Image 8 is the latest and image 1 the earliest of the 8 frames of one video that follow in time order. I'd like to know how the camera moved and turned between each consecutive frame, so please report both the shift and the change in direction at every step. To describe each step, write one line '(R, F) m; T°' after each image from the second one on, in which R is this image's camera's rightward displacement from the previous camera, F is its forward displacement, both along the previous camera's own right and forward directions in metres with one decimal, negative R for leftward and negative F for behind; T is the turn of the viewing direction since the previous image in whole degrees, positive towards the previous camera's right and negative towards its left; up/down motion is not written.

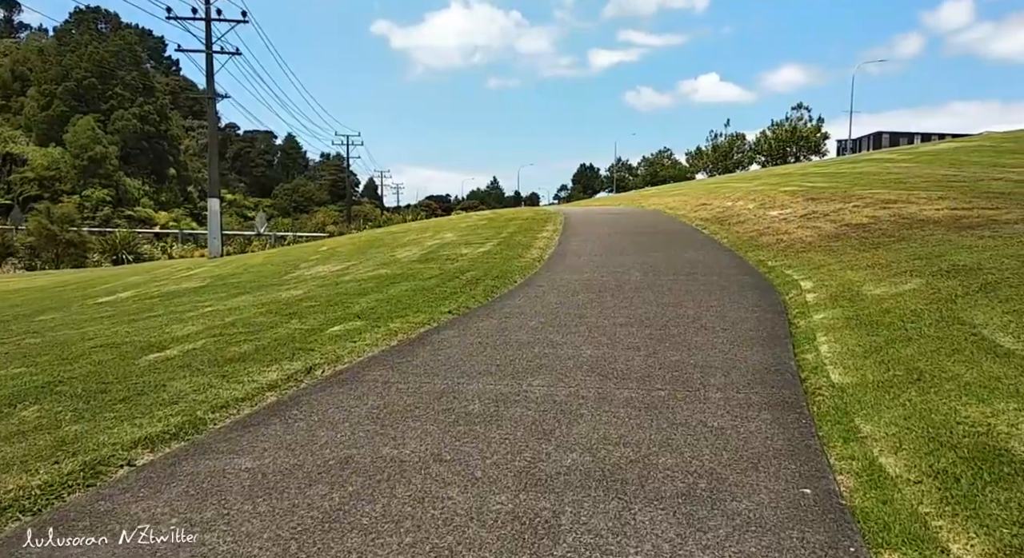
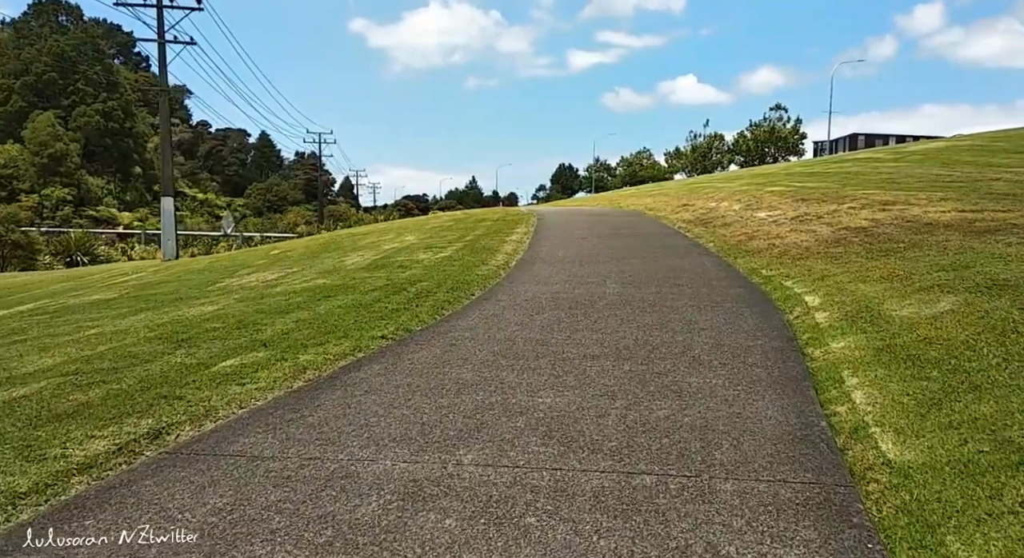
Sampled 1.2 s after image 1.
(+0.3, +1.4) m; +2°
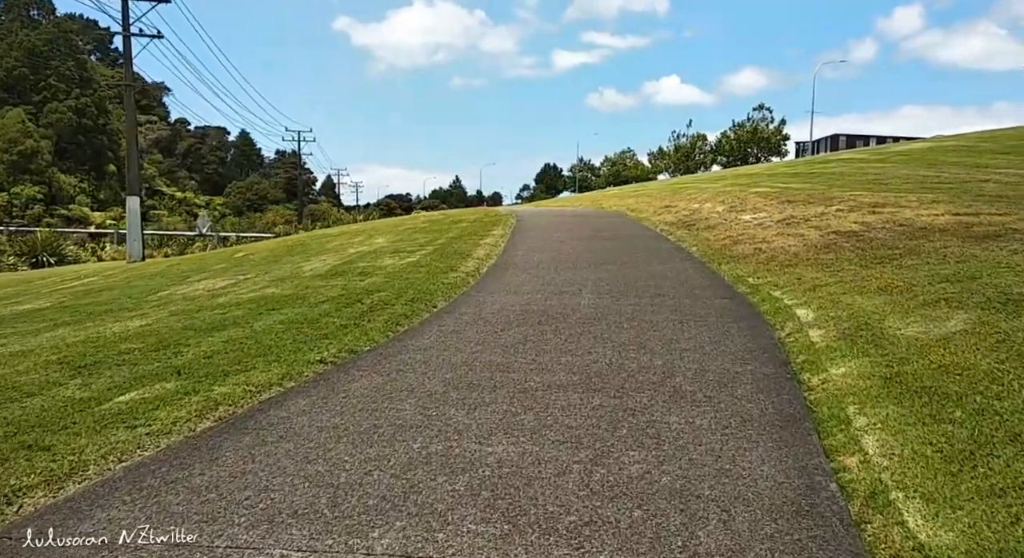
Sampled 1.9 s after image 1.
(+0.2, +0.7) m; +1°
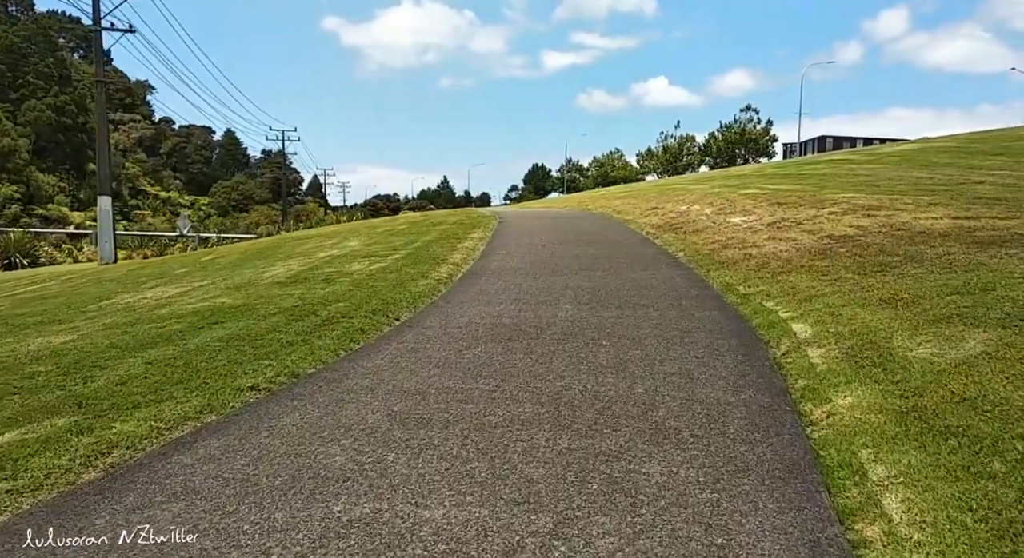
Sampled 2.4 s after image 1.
(+0.2, +0.7) m; +1°
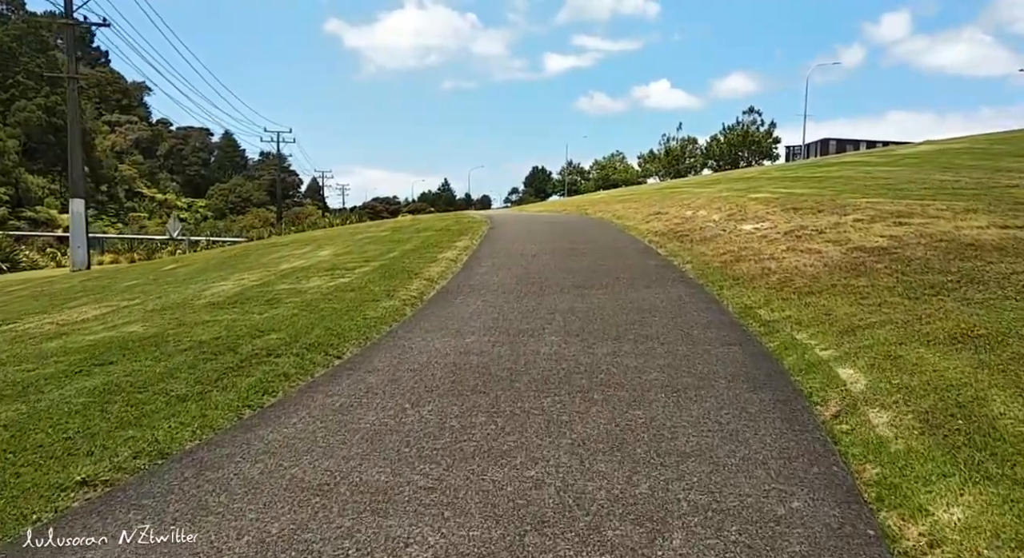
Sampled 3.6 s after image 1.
(+0.3, +1.4) m; 0°
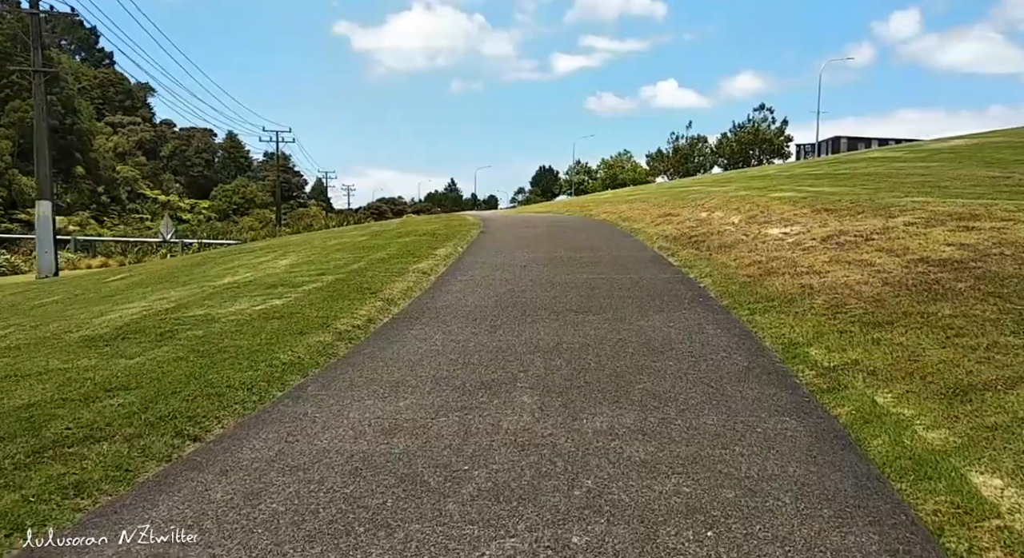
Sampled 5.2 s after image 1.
(+0.4, +1.9) m; -1°
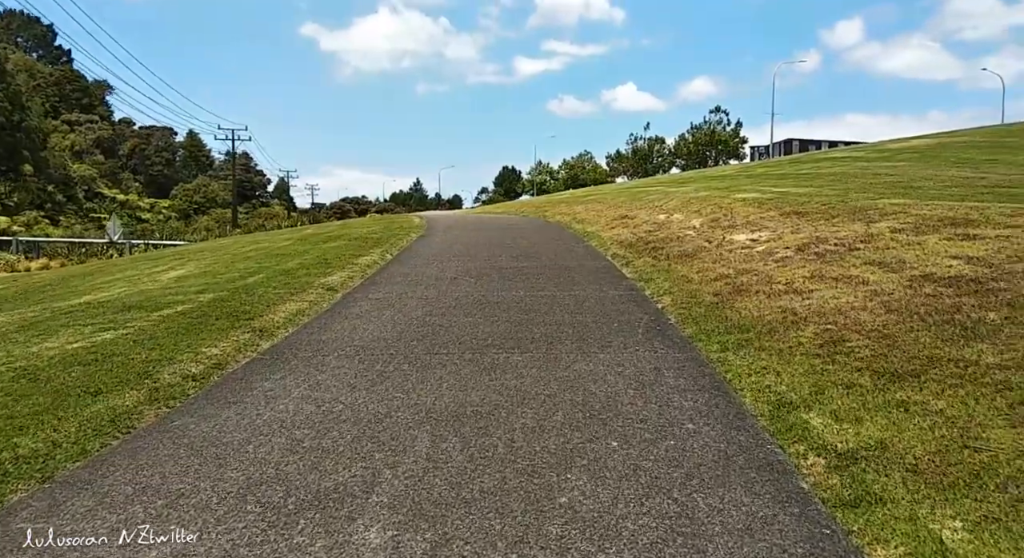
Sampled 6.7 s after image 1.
(+0.5, +1.7) m; +3°
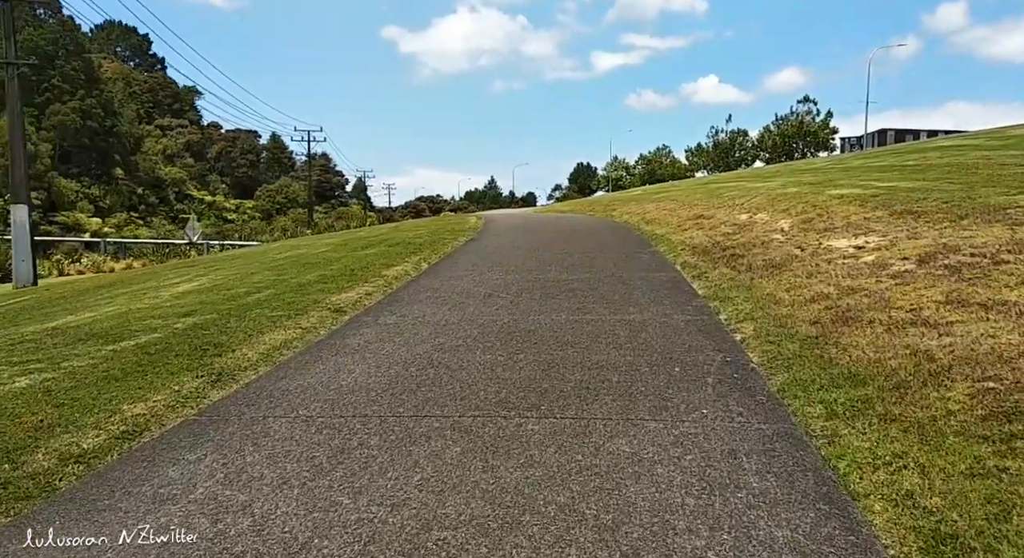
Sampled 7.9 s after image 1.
(+0.4, +1.5) m; -7°
